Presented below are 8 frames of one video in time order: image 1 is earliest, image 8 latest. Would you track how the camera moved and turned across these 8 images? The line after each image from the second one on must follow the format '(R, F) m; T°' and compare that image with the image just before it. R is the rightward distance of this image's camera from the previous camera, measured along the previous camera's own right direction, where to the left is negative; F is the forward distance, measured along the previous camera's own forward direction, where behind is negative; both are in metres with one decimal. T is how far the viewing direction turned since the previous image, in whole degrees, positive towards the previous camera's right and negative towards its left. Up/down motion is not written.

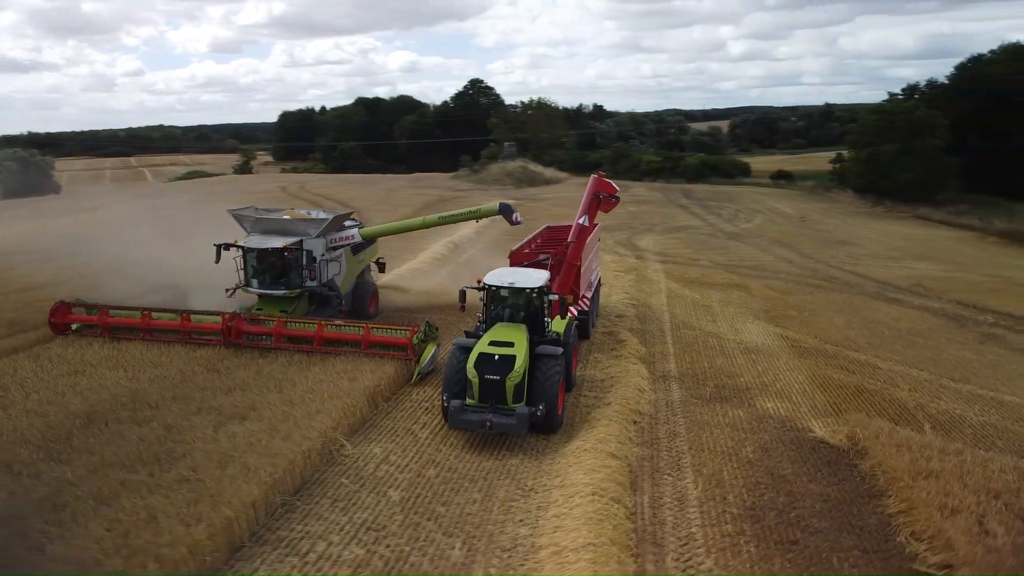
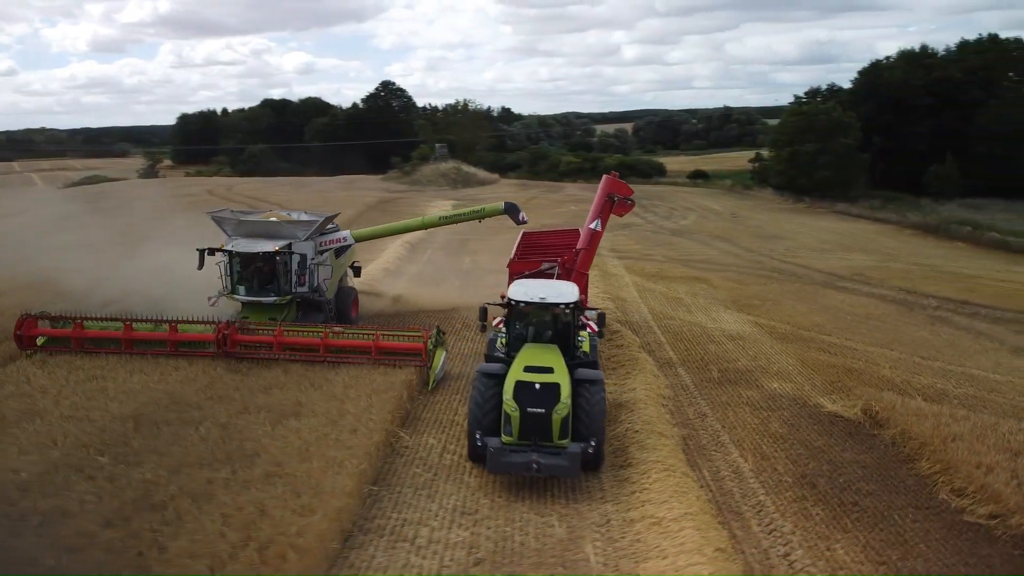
(-1.8, -0.2) m; +7°
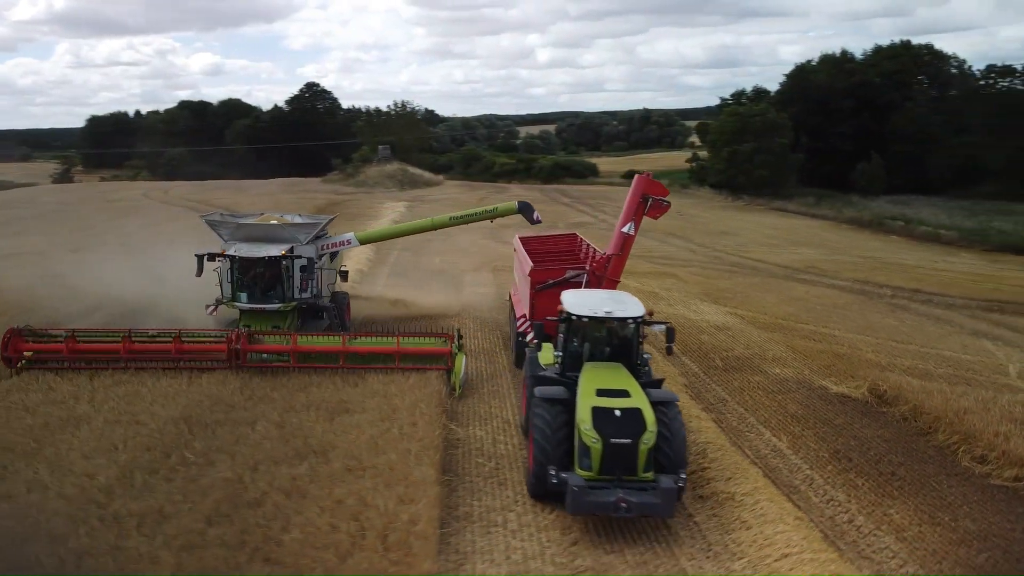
(-1.5, -0.2) m; +6°
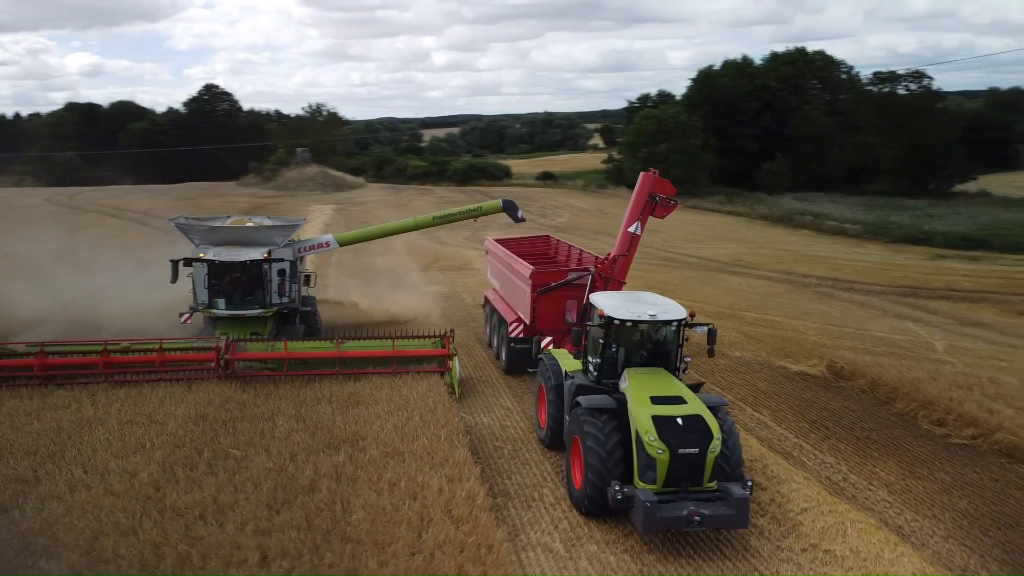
(-1.3, -0.4) m; +7°
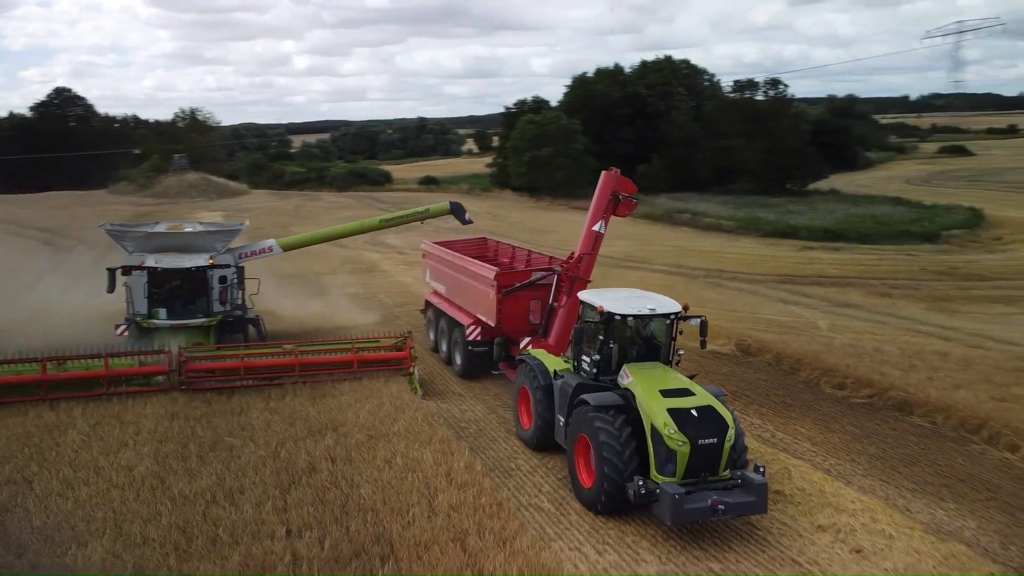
(-1.1, -0.6) m; +9°
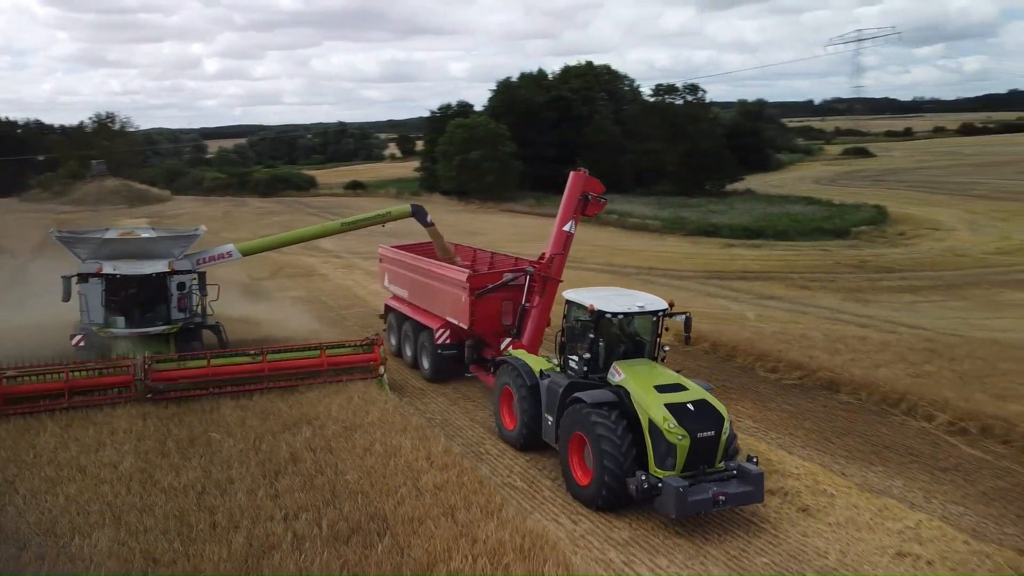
(-0.5, -0.5) m; +5°
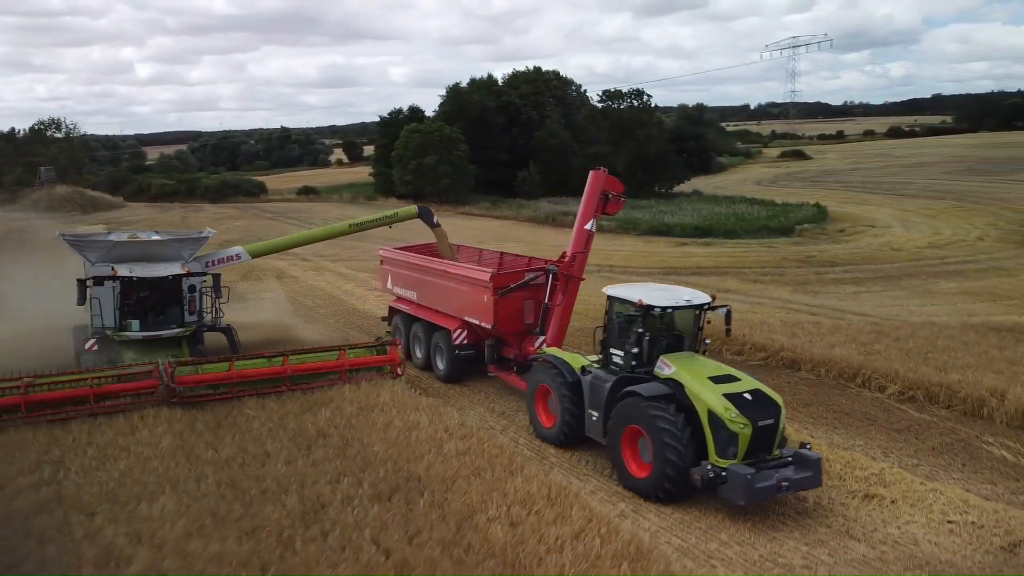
(-0.7, -0.8) m; +4°
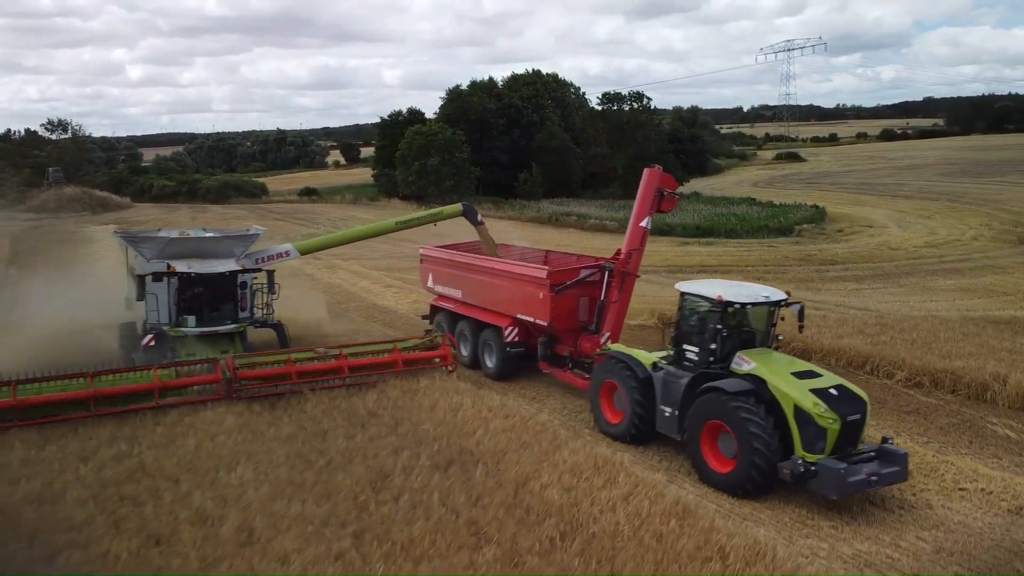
(-0.5, -0.6) m; 0°
